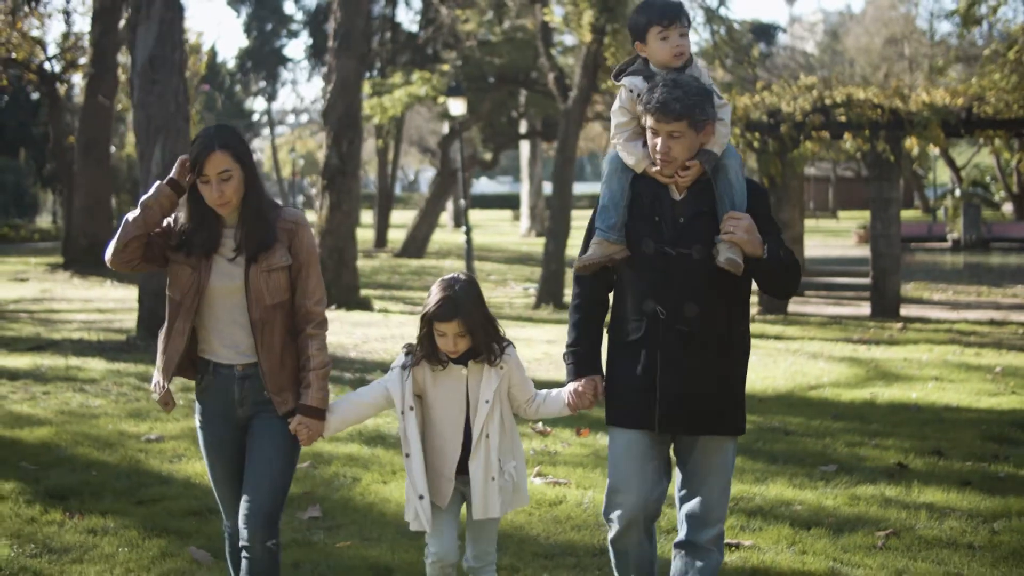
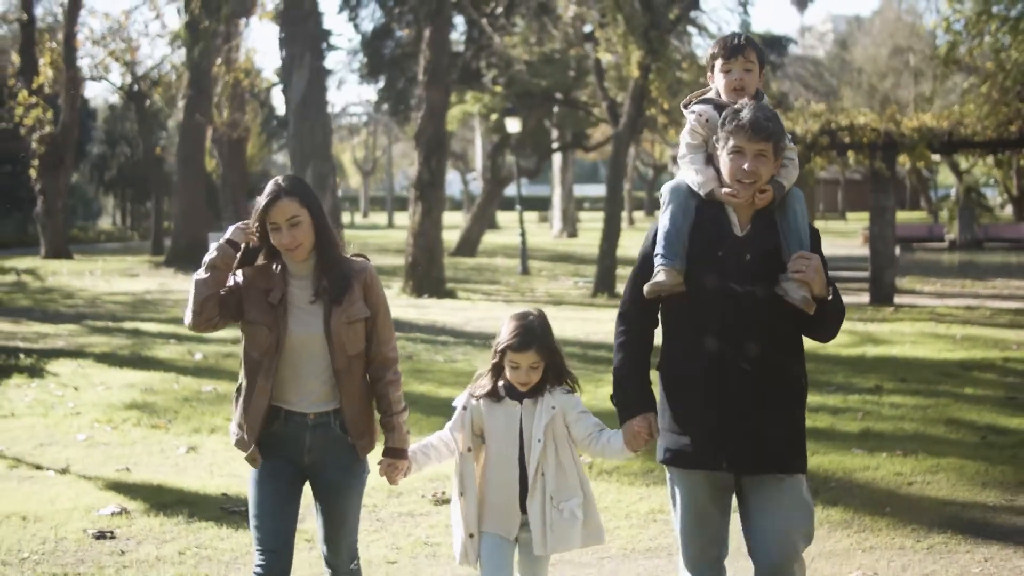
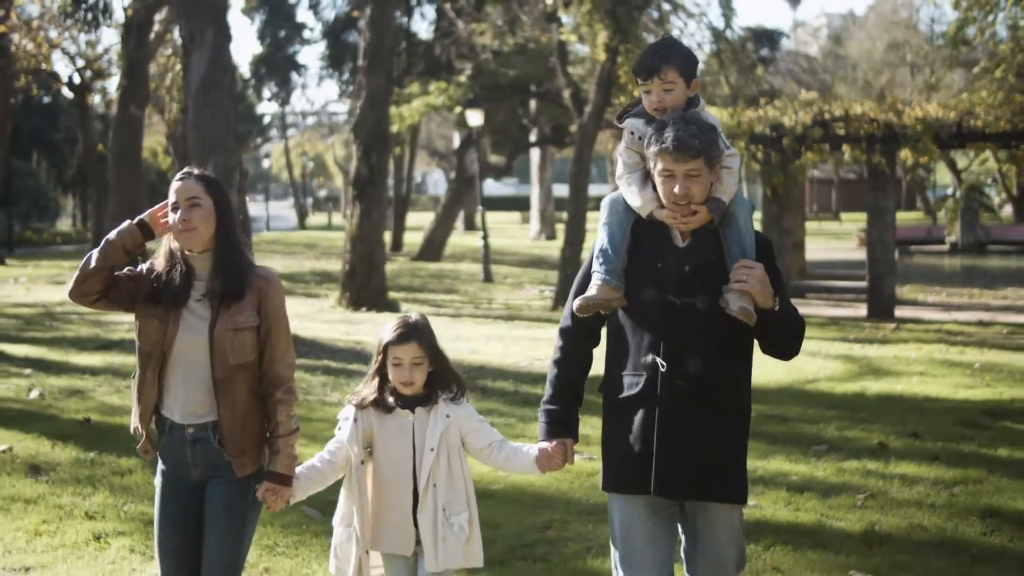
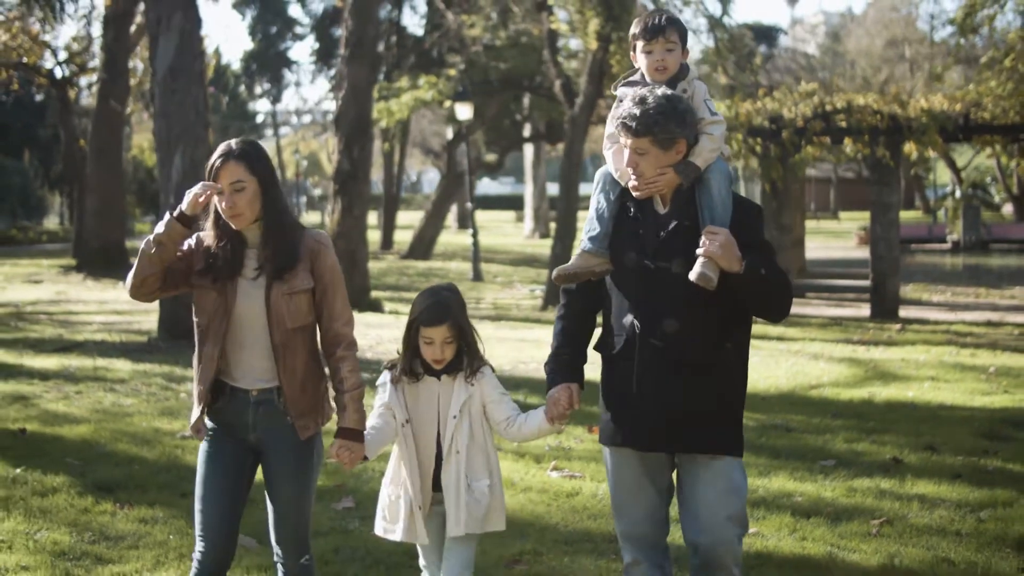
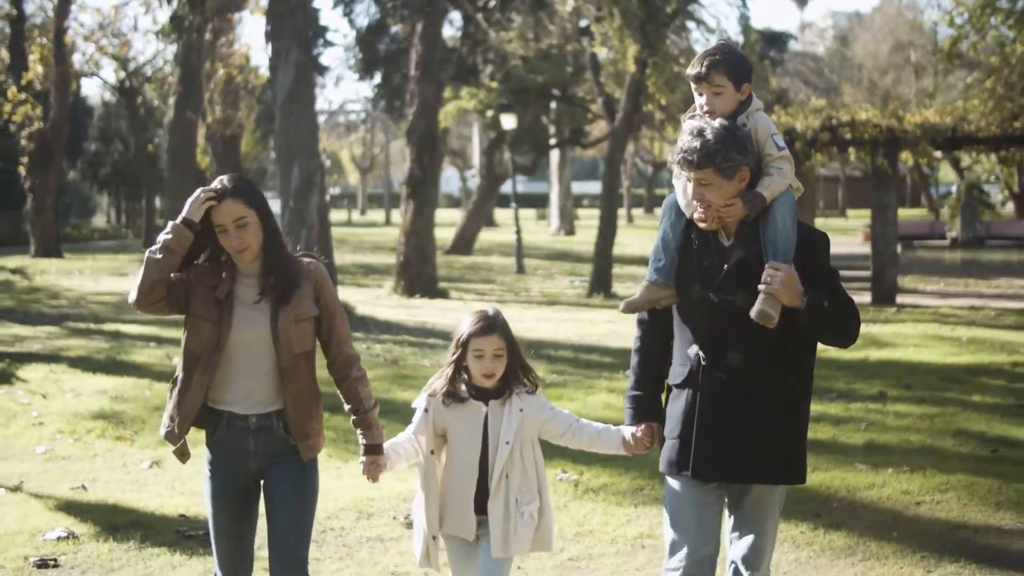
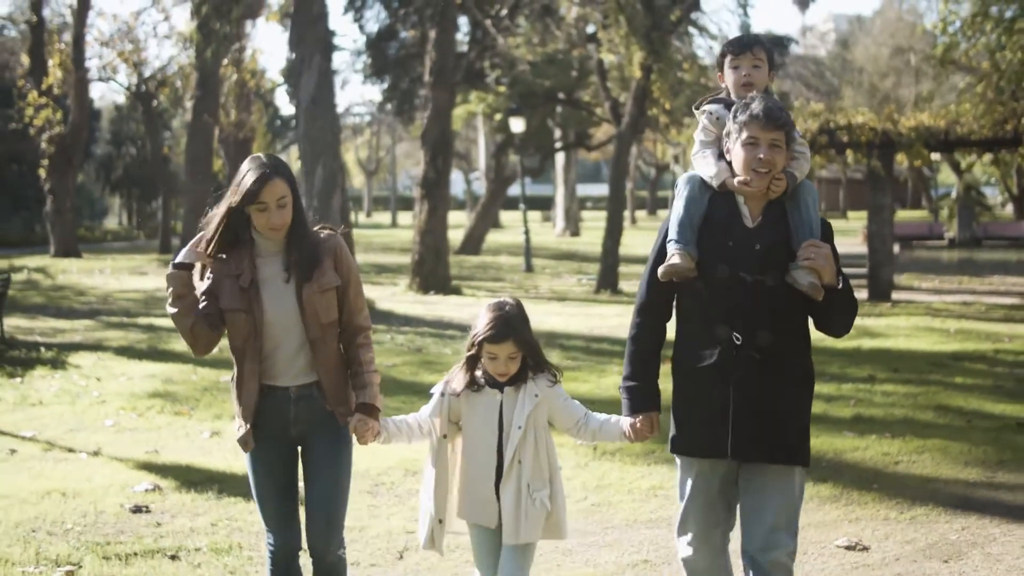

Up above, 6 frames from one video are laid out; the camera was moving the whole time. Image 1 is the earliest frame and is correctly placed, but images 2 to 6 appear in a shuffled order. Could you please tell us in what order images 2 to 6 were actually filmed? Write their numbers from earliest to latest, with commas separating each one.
4, 3, 5, 2, 6
